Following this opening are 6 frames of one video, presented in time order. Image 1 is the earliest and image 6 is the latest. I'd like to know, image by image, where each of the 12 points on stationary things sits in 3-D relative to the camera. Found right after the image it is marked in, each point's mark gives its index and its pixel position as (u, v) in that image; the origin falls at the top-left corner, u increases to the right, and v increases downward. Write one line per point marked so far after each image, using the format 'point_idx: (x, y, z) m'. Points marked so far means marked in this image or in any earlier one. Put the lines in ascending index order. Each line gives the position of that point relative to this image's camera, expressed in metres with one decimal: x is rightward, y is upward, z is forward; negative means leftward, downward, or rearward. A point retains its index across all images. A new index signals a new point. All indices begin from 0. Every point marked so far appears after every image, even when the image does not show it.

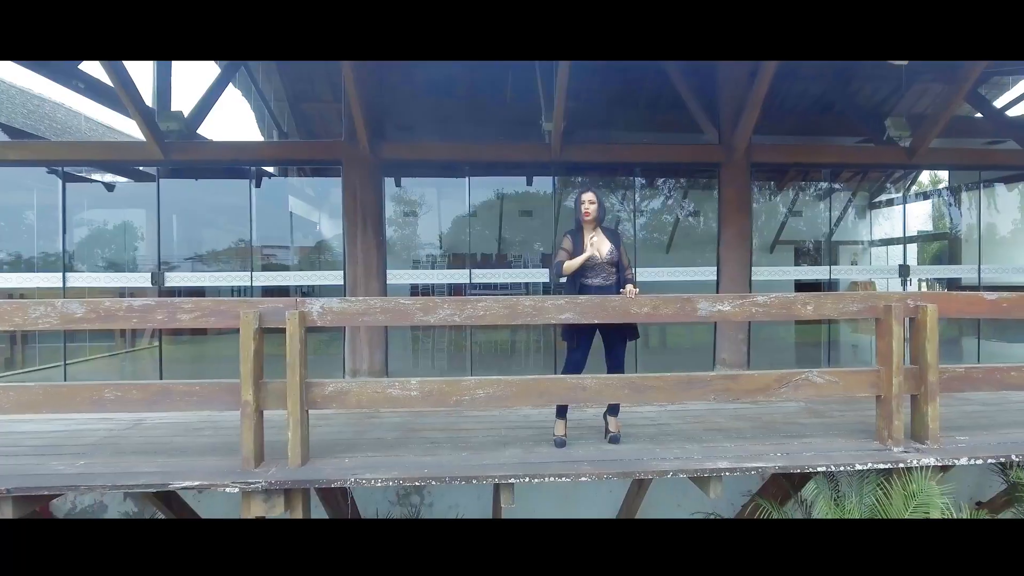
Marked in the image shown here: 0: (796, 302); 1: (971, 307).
0: (+1.6, -0.1, +2.8) m
1: (+2.7, -0.1, +3.0) m
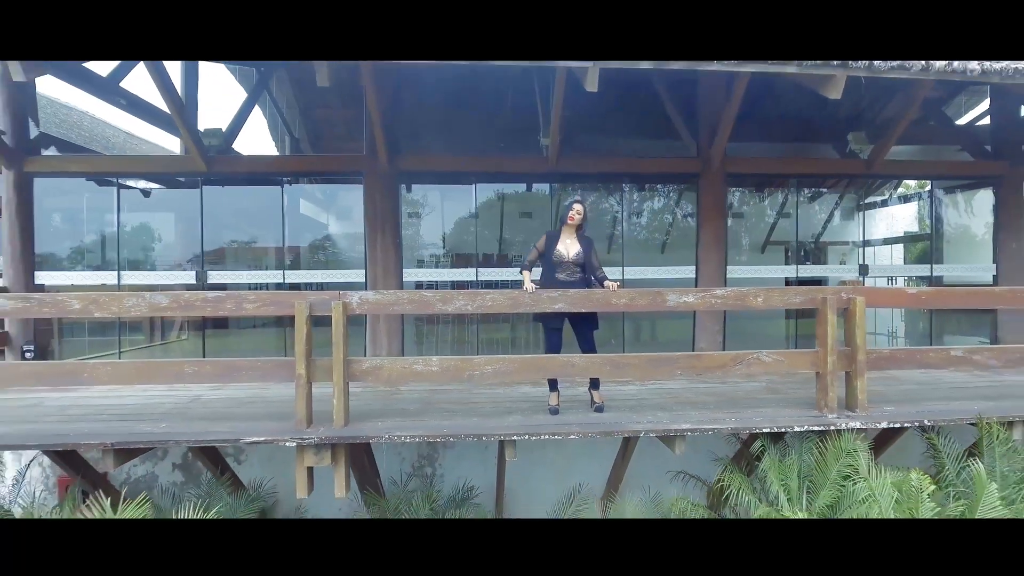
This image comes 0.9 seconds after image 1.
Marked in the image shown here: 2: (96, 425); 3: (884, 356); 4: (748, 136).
0: (+1.6, 0.0, +3.4) m
1: (+2.7, -0.1, +3.6) m
2: (-2.8, -0.9, +3.4) m
3: (+2.6, -0.5, +3.5) m
4: (+2.9, +1.9, +6.2) m
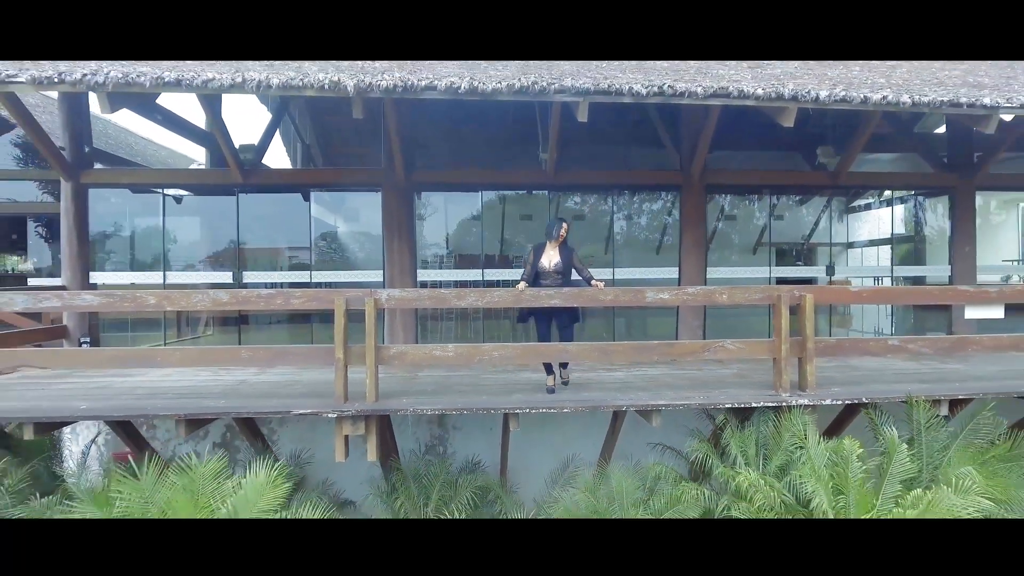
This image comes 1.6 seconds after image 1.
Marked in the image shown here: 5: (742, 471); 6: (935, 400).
0: (+1.6, 0.0, +4.0) m
1: (+2.8, -0.1, +4.2) m
2: (-2.7, -0.9, +4.0) m
3: (+2.6, -0.5, +4.1) m
4: (+2.9, +1.9, +6.8) m
5: (+1.6, -1.3, +3.5) m
6: (+3.3, -0.9, +4.0) m
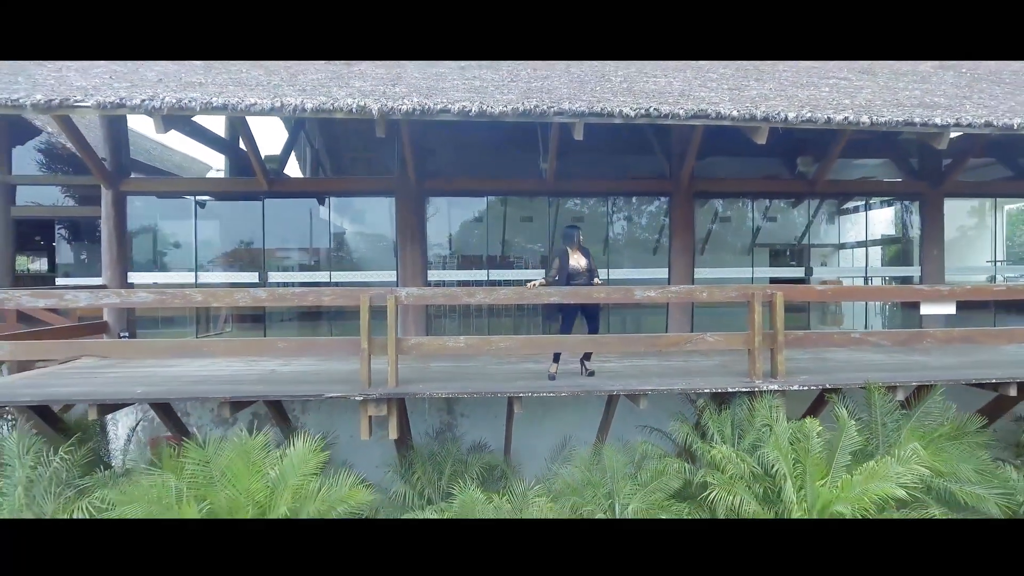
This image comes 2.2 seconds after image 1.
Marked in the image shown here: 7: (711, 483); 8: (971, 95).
0: (+1.7, 0.0, +4.5) m
1: (+2.8, -0.1, +4.7) m
2: (-2.7, -0.9, +4.5) m
3: (+2.6, -0.5, +4.6) m
4: (+3.0, +1.9, +7.3) m
5: (+1.7, -1.3, +4.0) m
6: (+3.4, -0.9, +4.5) m
7: (+1.5, -1.5, +3.8) m
8: (+4.8, +2.0, +5.3) m
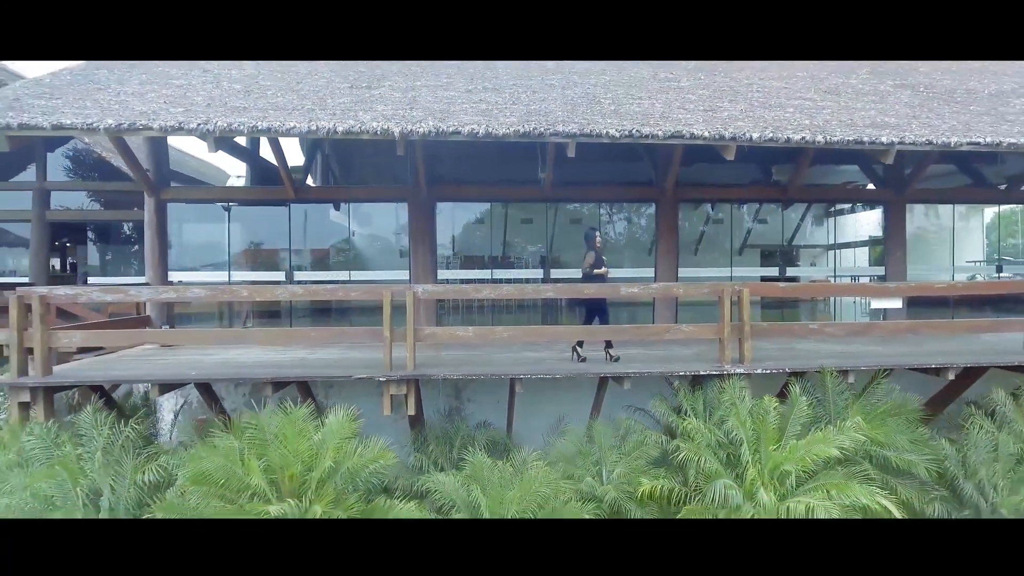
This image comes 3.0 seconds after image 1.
0: (+1.7, 0.0, +5.2) m
1: (+2.8, 0.0, +5.4) m
2: (-2.7, -0.9, +5.2) m
3: (+2.6, -0.4, +5.3) m
4: (+3.0, +1.9, +8.0) m
5: (+1.7, -1.2, +4.7) m
6: (+3.4, -0.8, +5.1) m
7: (+1.5, -1.4, +4.5) m
8: (+4.8, +2.1, +6.0) m
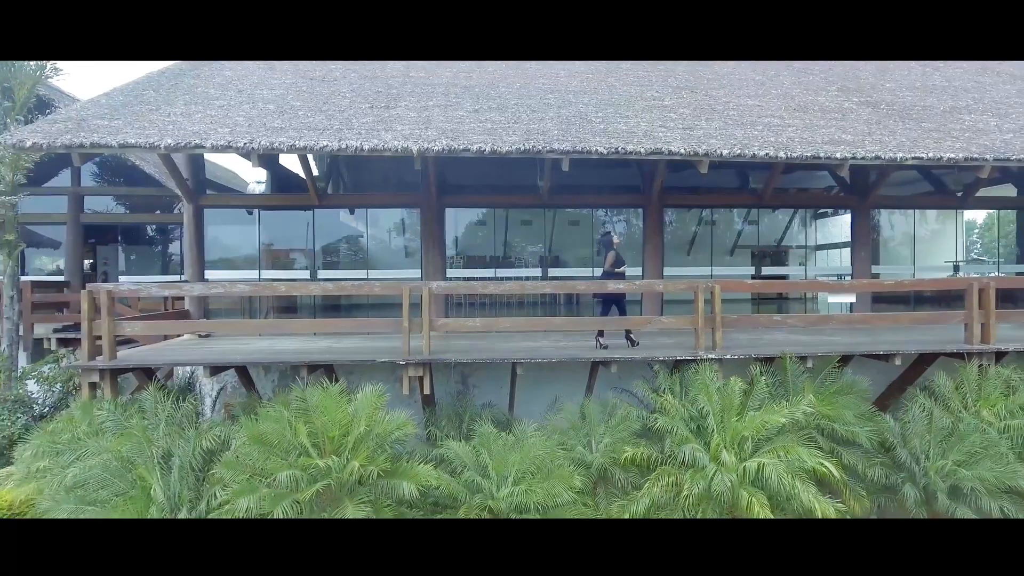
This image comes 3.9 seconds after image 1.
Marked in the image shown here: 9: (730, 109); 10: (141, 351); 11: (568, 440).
0: (+1.7, 0.0, +6.0) m
1: (+2.8, 0.0, +6.2) m
2: (-2.7, -0.8, +5.9) m
3: (+2.7, -0.4, +6.0) m
4: (+3.0, +2.0, +8.8) m
5: (+1.7, -1.2, +5.5) m
6: (+3.4, -0.8, +5.9) m
7: (+1.6, -1.4, +5.3) m
8: (+4.9, +2.1, +6.7) m
9: (+3.1, +2.6, +7.2) m
10: (-4.5, -0.8, +6.0) m
11: (+0.6, -1.7, +5.5) m
